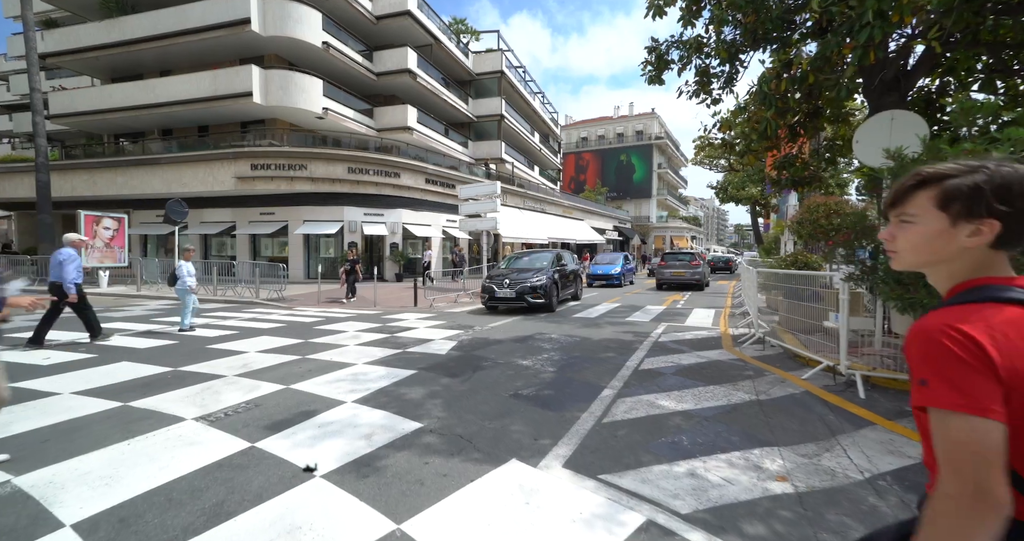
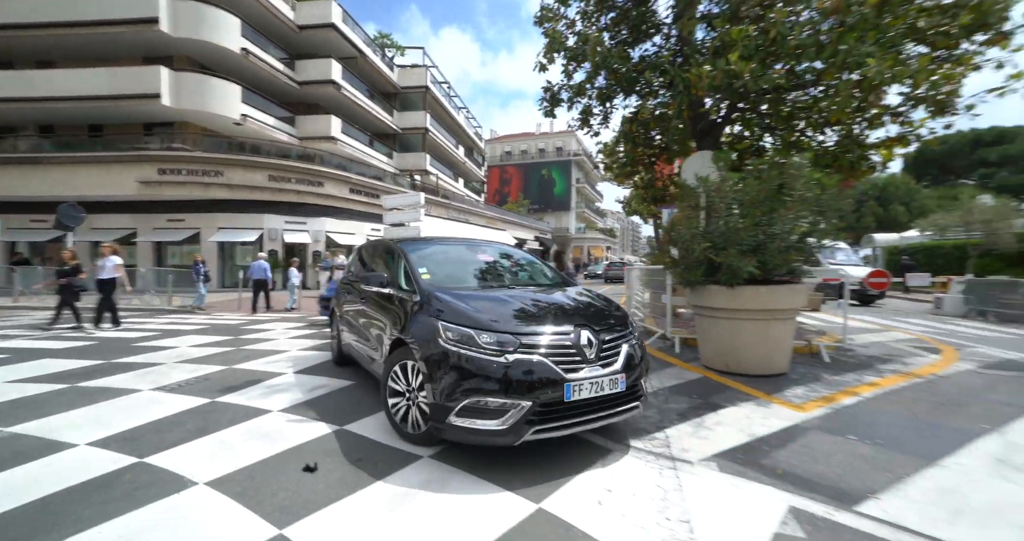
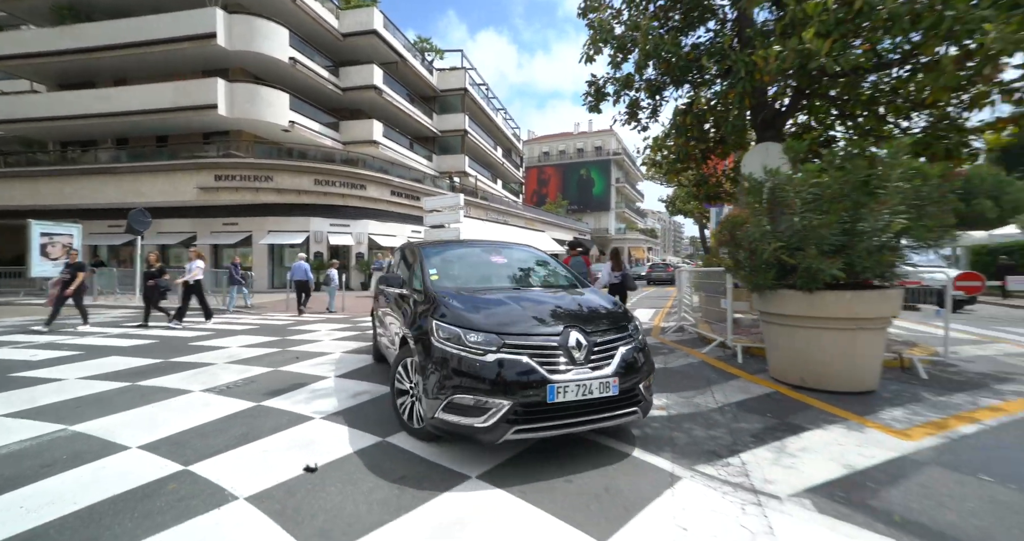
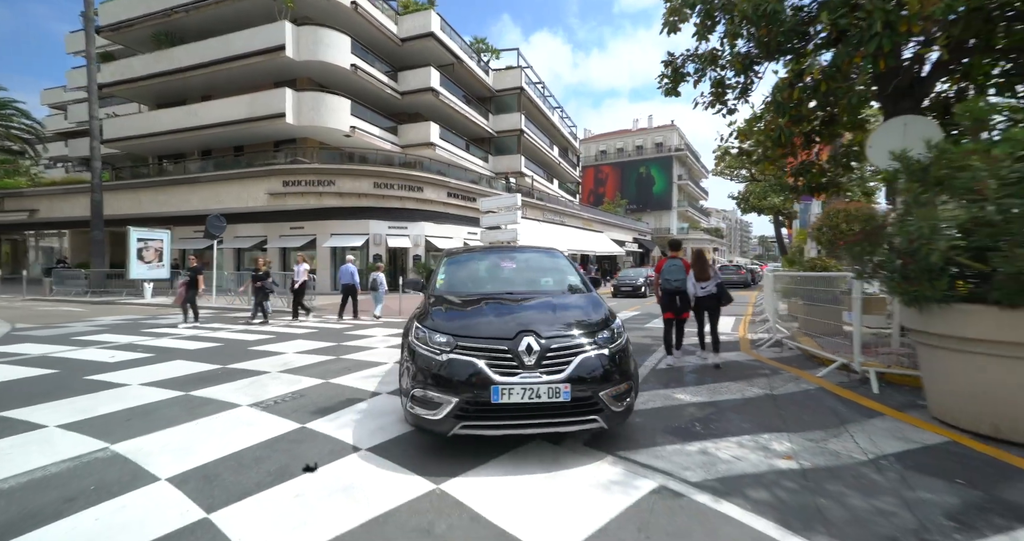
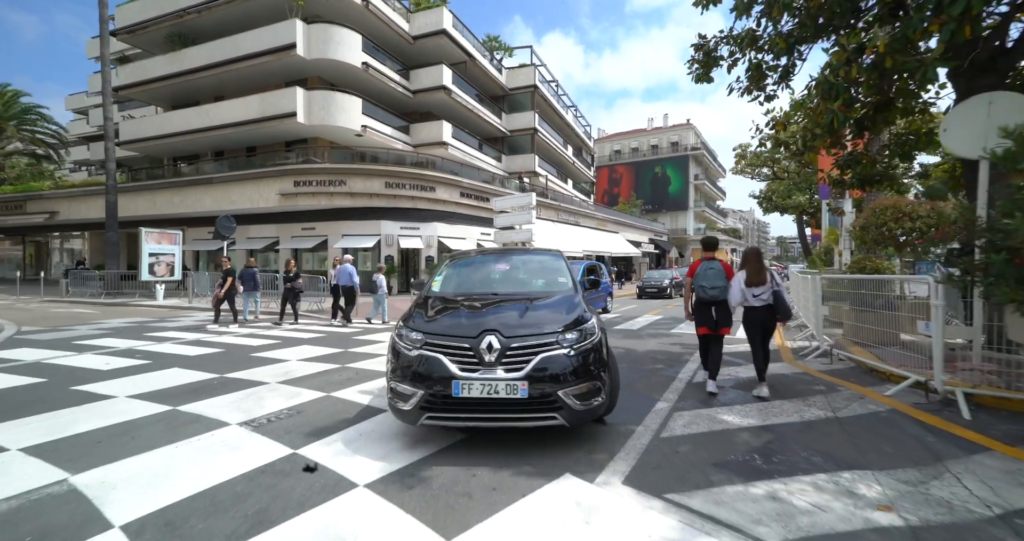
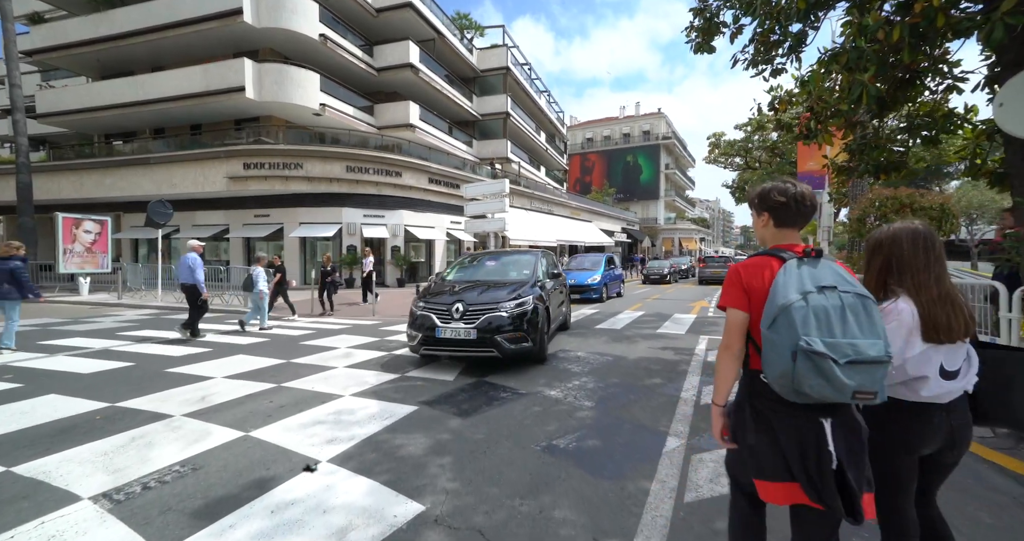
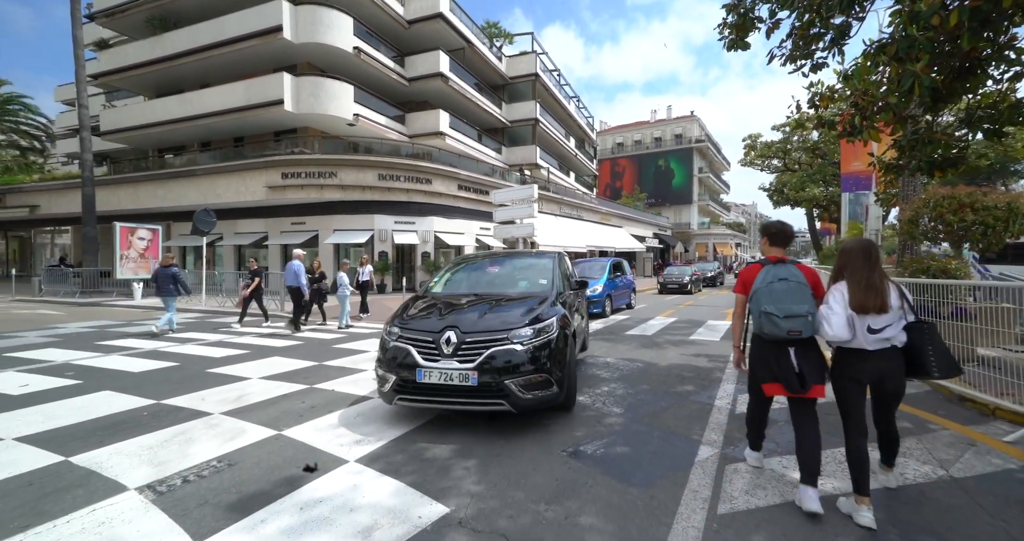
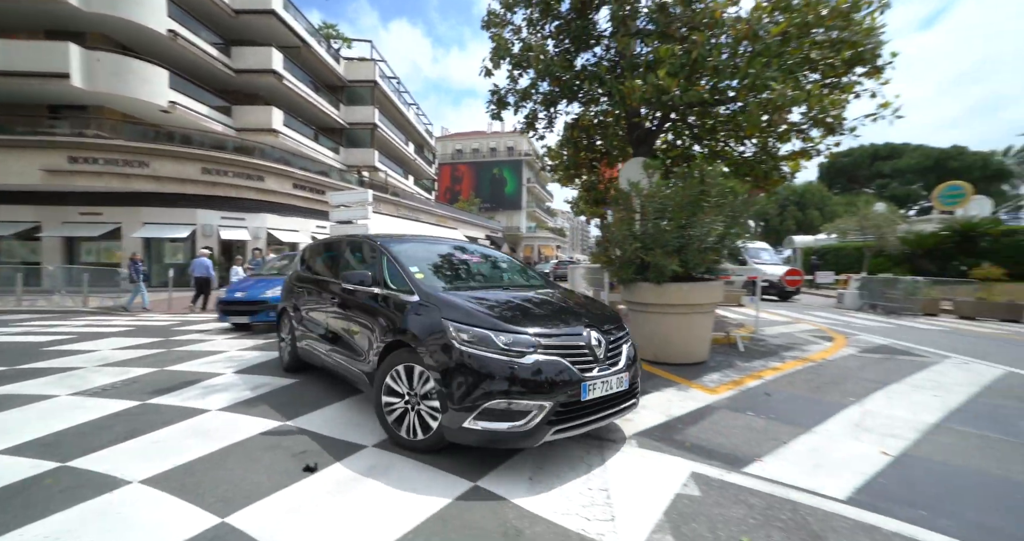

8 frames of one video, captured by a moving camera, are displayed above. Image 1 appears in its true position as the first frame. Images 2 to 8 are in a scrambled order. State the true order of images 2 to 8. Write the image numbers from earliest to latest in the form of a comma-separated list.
6, 7, 5, 4, 3, 2, 8
